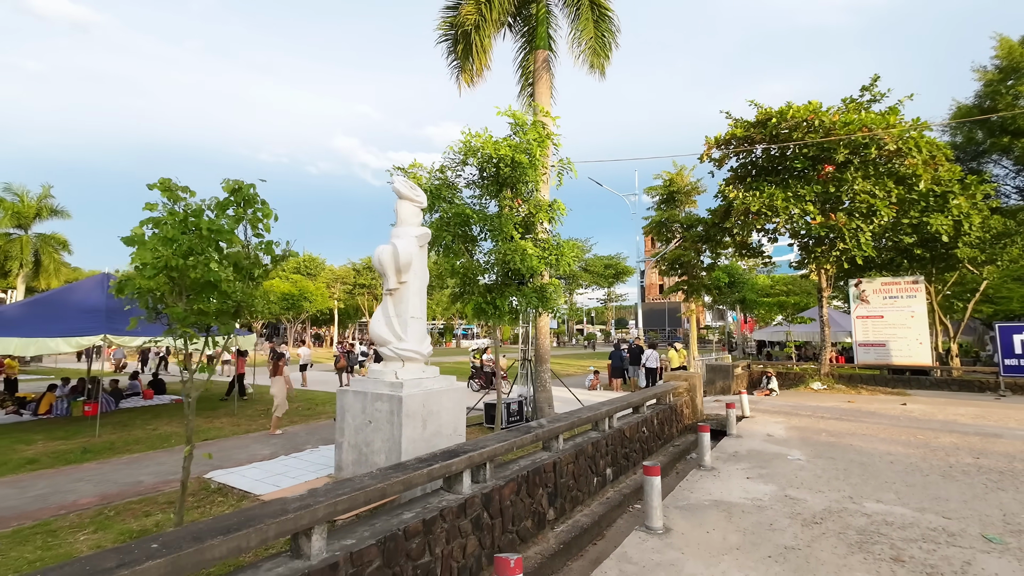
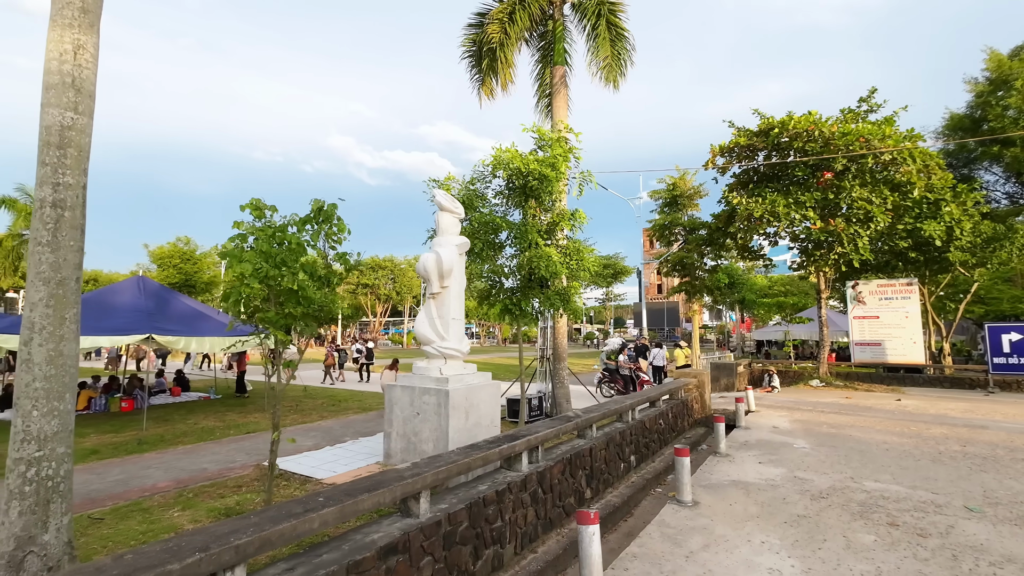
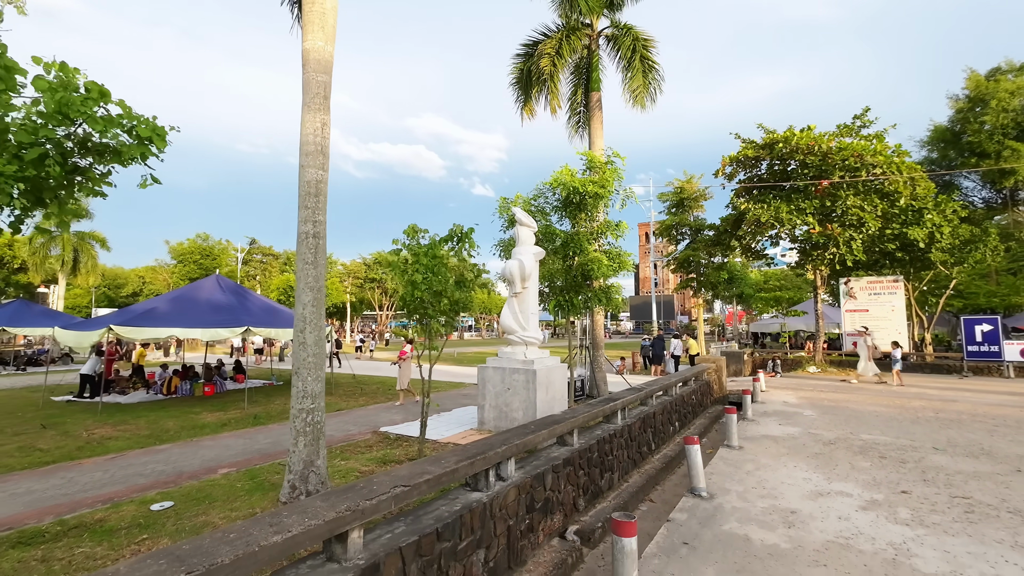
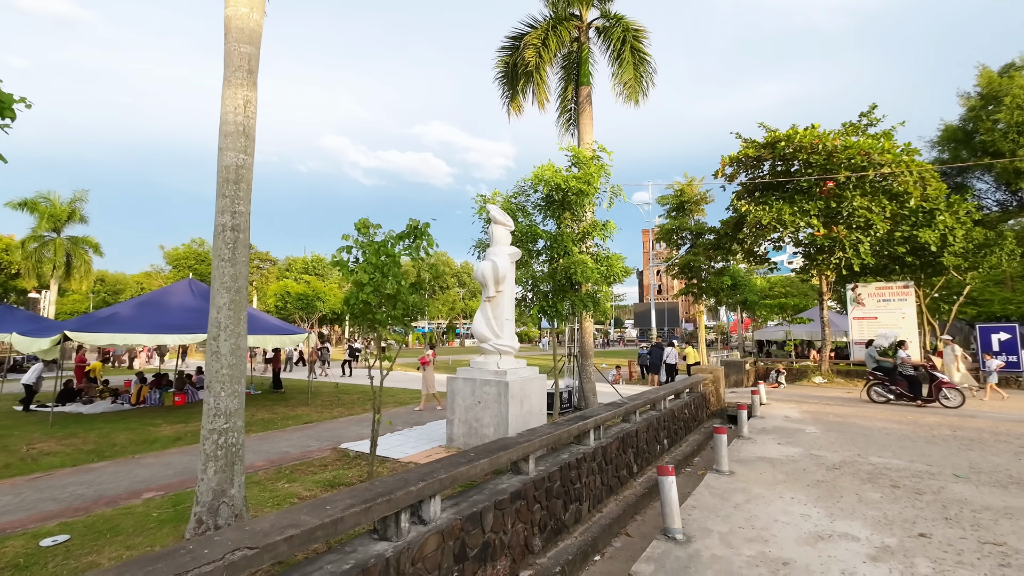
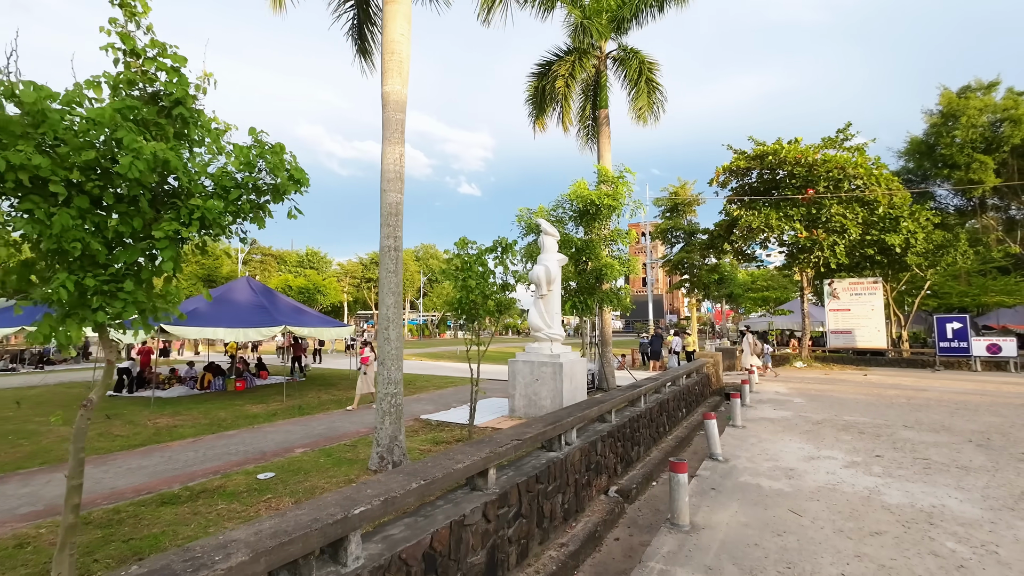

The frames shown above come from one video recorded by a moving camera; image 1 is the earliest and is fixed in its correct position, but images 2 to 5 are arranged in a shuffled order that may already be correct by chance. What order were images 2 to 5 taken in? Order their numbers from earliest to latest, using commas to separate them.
2, 4, 3, 5
